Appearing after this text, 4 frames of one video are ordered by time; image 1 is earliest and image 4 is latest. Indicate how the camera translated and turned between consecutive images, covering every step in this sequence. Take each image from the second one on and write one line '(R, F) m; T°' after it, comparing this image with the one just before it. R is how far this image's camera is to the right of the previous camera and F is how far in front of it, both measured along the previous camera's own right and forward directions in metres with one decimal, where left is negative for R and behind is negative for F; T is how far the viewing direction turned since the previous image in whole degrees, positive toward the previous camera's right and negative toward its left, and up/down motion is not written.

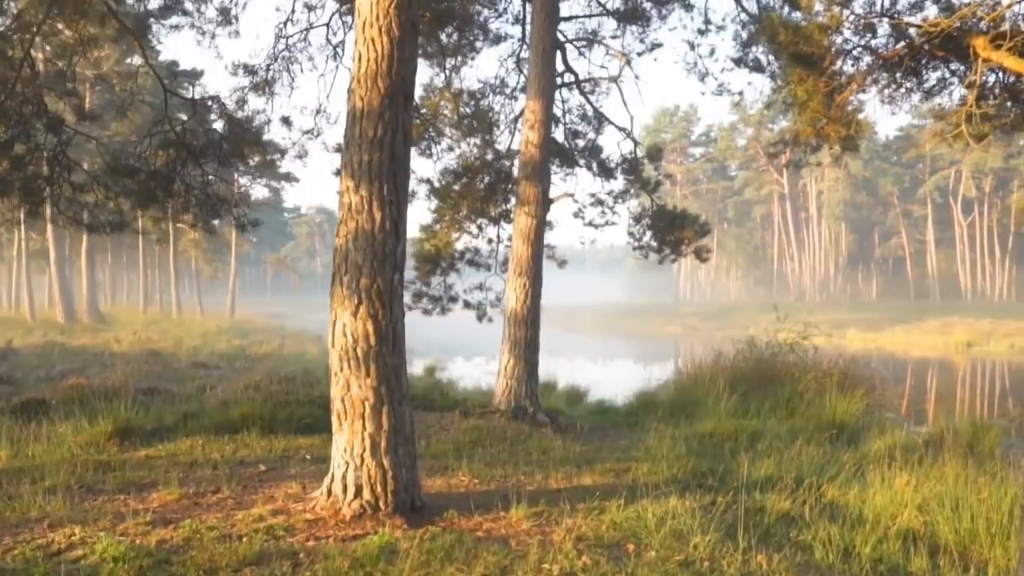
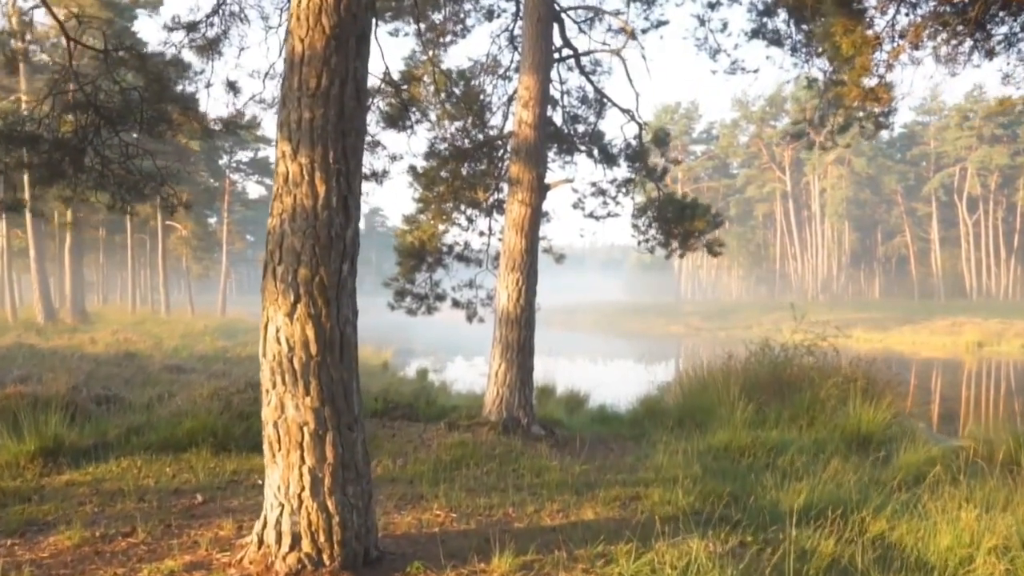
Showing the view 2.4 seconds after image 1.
(+0.1, +1.0) m; 0°
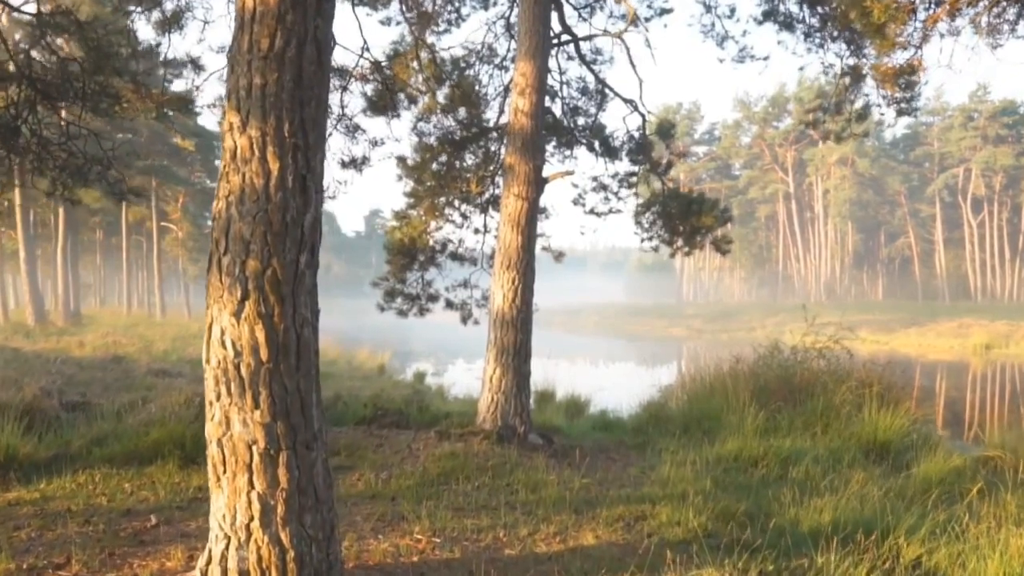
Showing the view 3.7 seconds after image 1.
(+0.1, +0.5) m; 0°
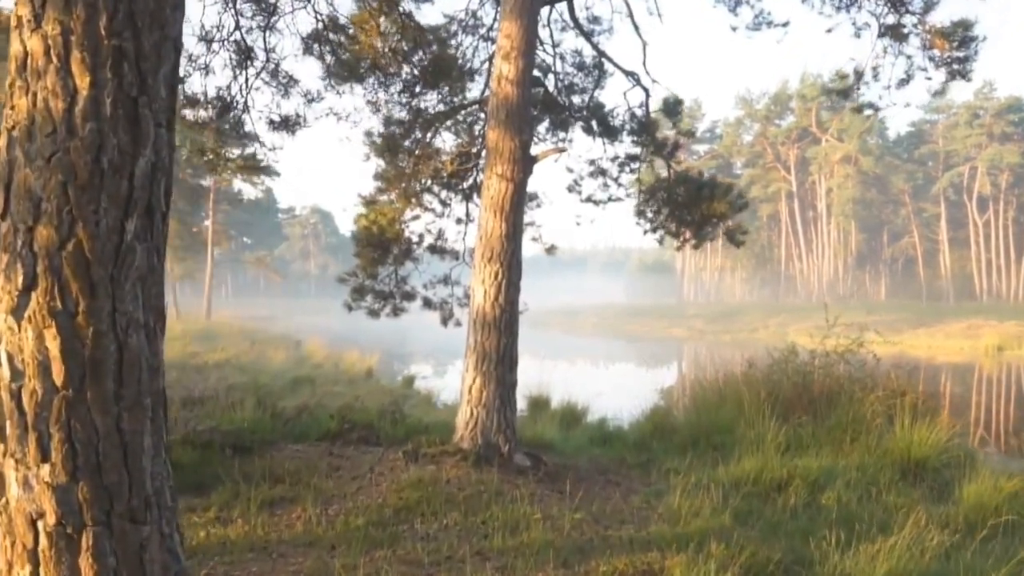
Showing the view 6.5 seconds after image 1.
(+0.1, +1.1) m; 0°
